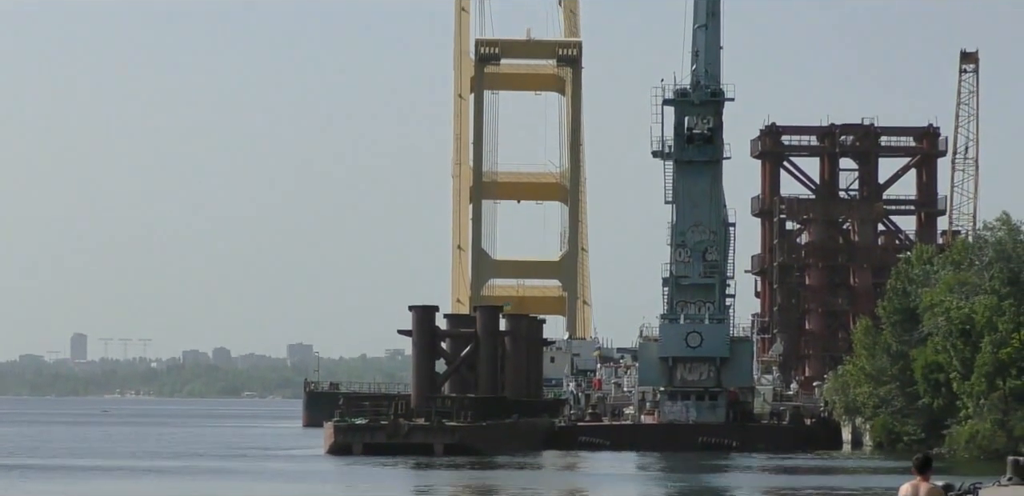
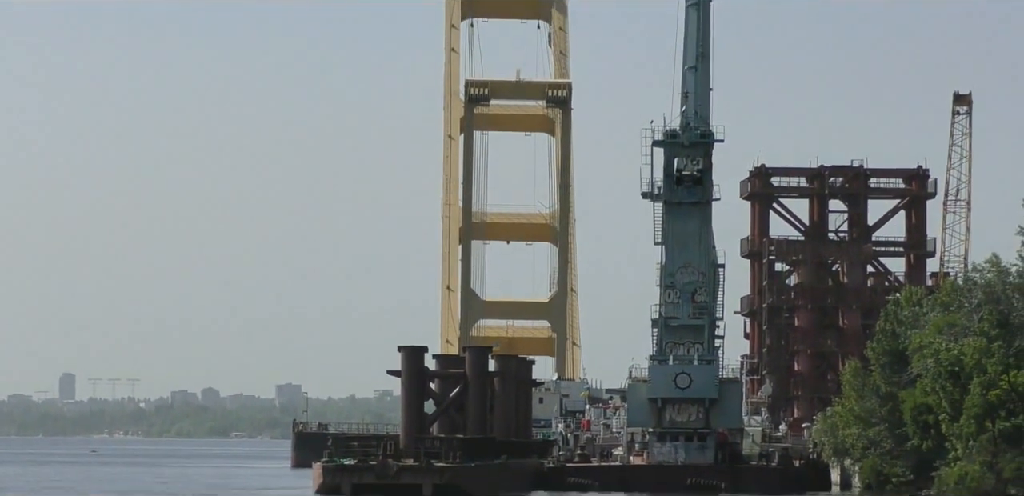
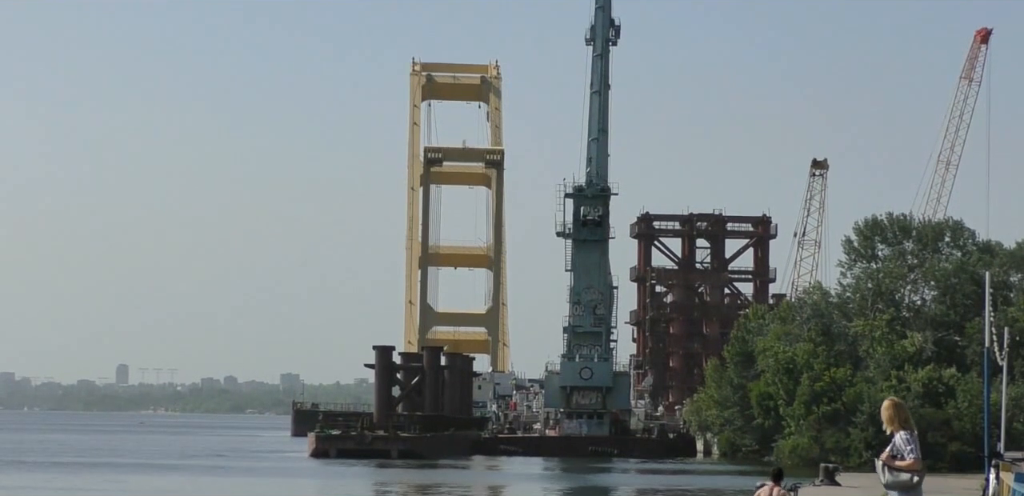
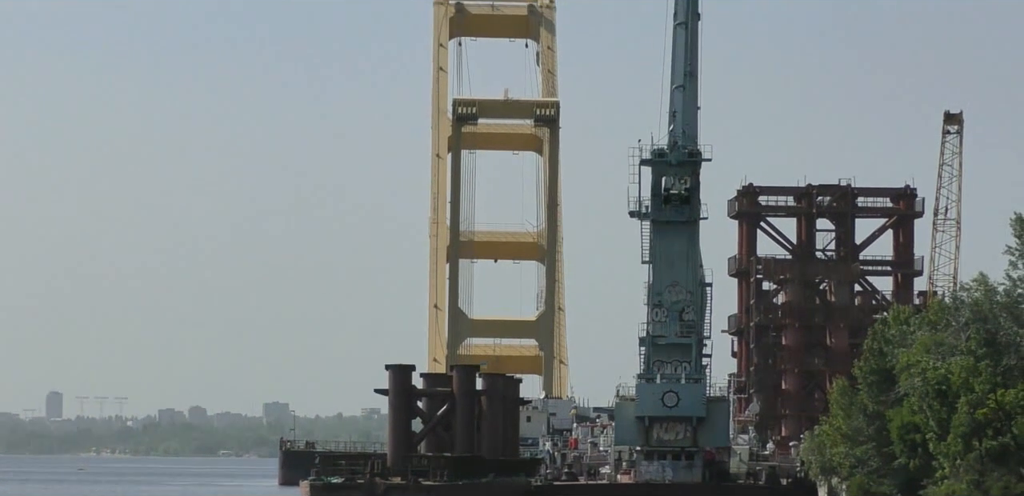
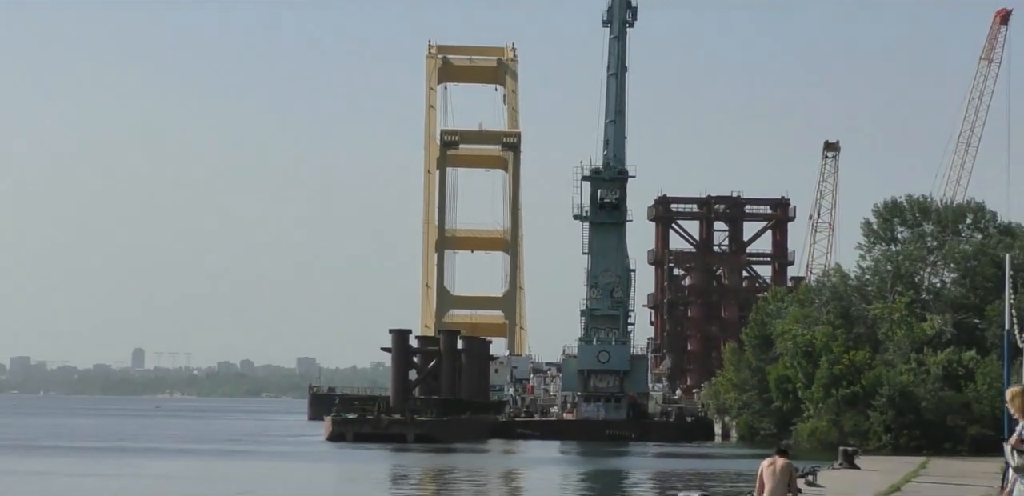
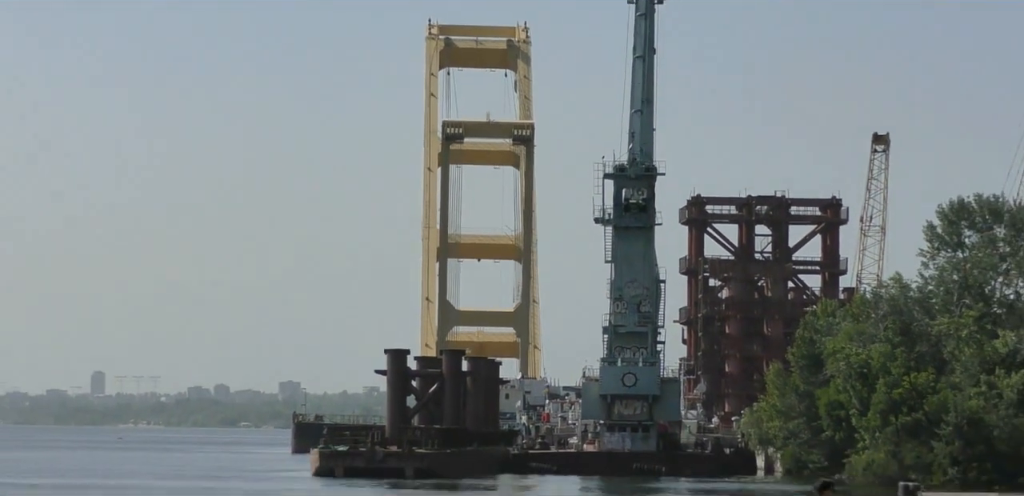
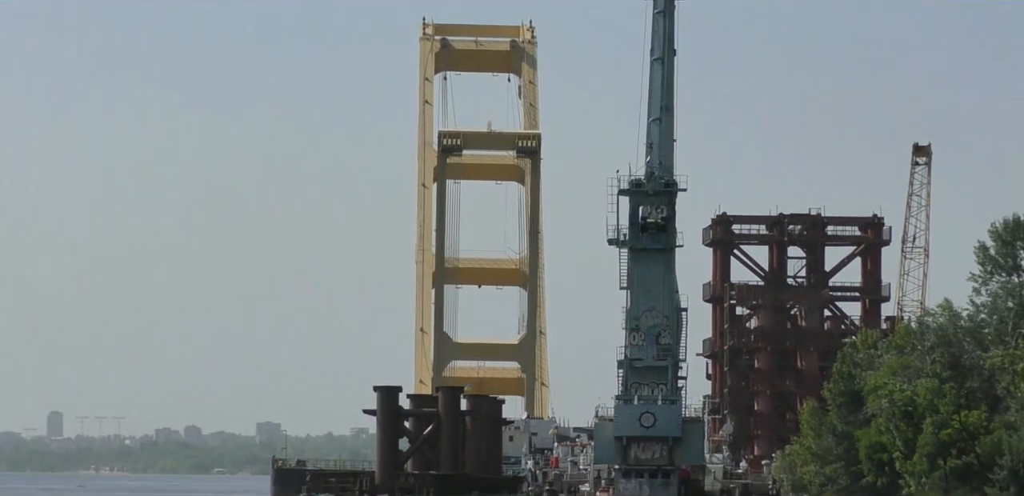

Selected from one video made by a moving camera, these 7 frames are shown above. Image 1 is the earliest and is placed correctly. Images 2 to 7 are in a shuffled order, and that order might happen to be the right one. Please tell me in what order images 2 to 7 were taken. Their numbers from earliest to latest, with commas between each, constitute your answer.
2, 4, 7, 6, 5, 3
